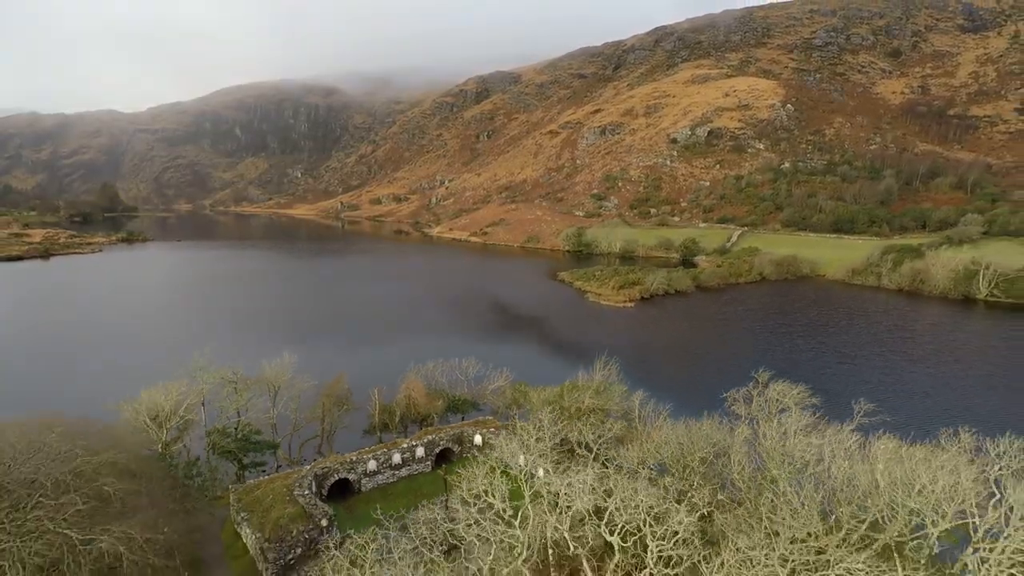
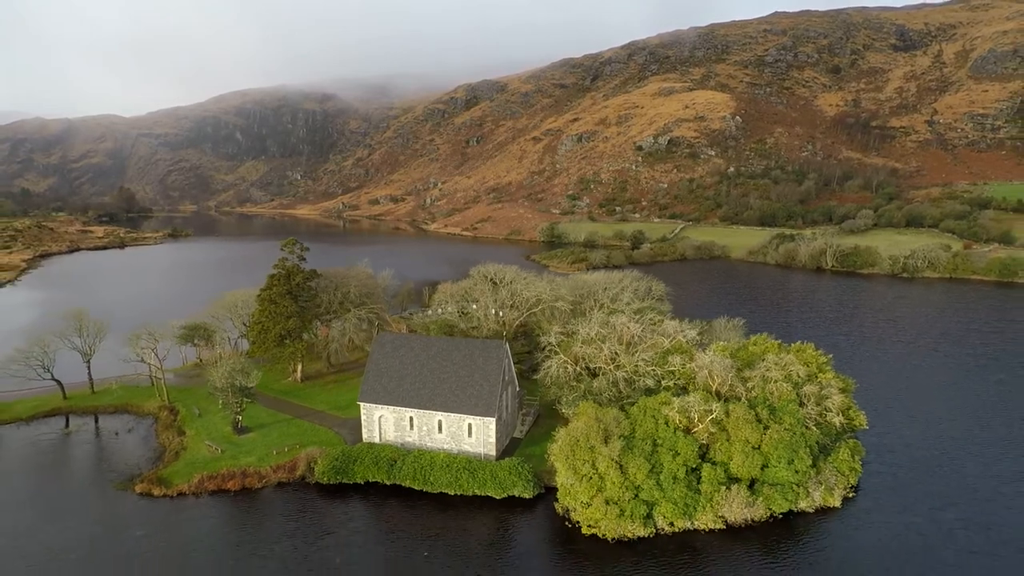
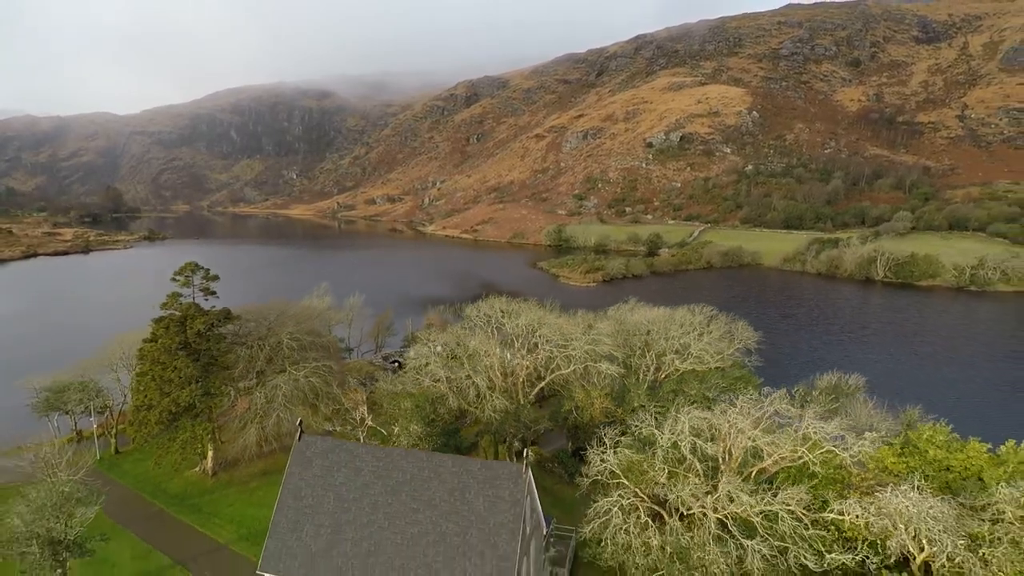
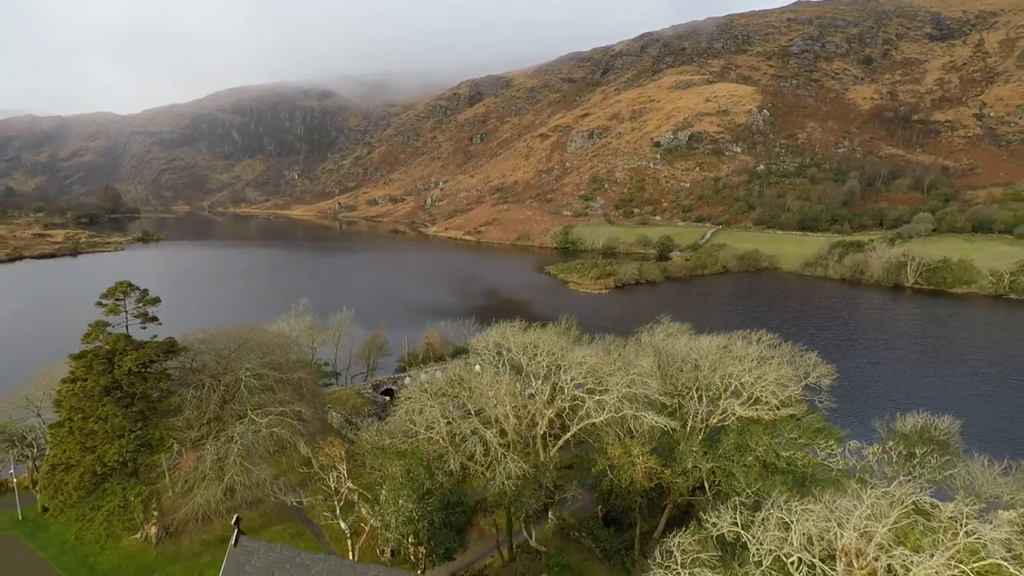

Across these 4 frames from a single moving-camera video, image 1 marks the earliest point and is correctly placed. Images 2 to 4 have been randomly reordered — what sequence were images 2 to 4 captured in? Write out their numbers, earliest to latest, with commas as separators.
4, 3, 2
